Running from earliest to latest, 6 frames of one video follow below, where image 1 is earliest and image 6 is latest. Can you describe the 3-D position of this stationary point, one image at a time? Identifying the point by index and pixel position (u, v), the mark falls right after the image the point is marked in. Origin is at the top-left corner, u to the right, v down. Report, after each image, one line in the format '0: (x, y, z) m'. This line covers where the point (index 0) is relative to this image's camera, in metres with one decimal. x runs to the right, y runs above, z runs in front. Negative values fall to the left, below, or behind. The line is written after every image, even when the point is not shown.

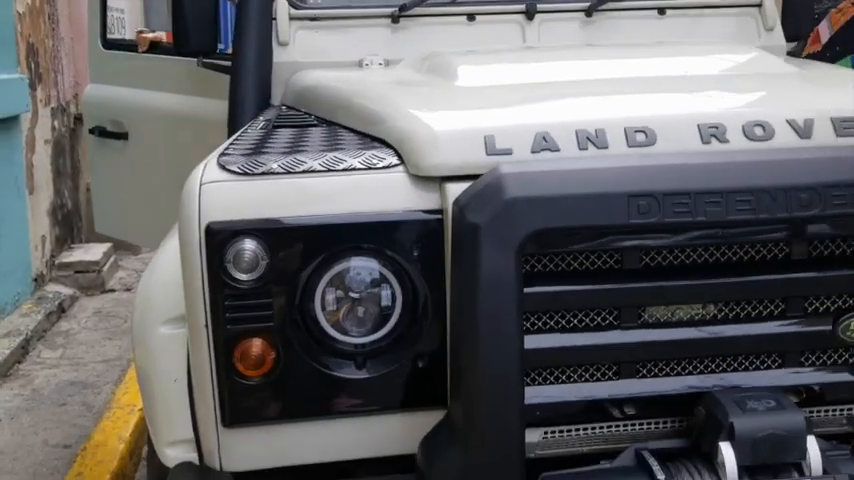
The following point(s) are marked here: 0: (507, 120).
0: (+0.2, +0.2, +1.5) m
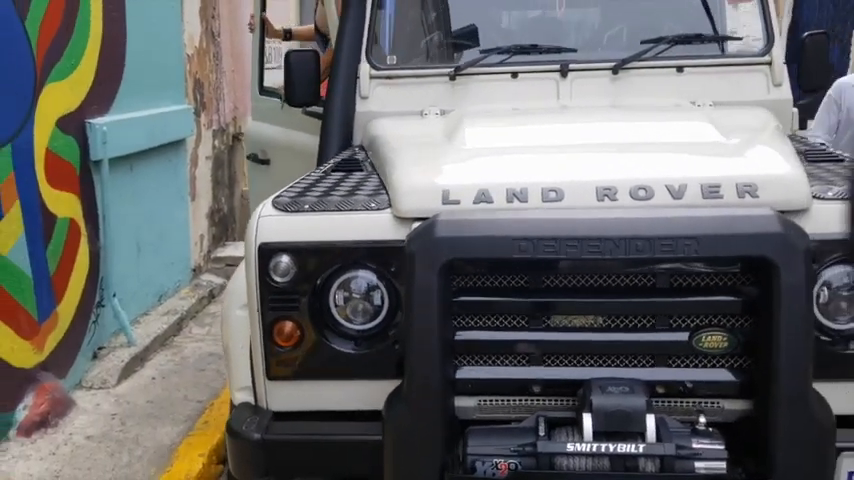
0: (+0.1, +0.2, +2.1) m
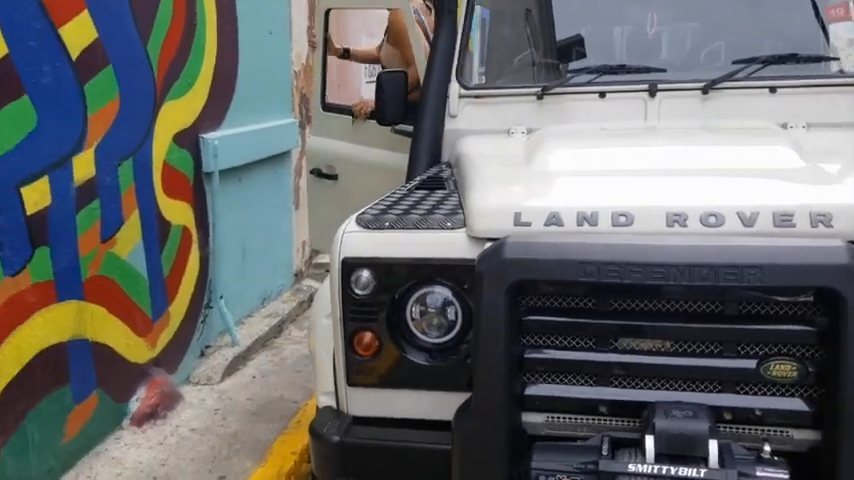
0: (+0.3, +0.1, +2.2) m
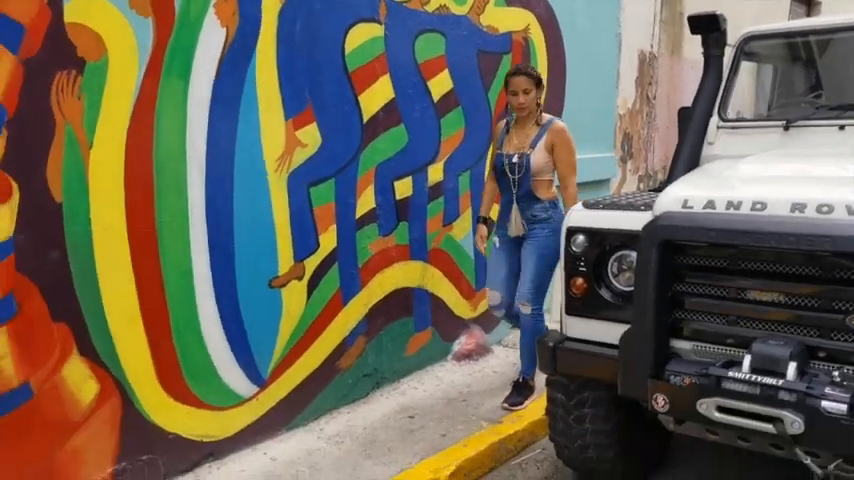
0: (+1.1, +0.2, +3.1) m
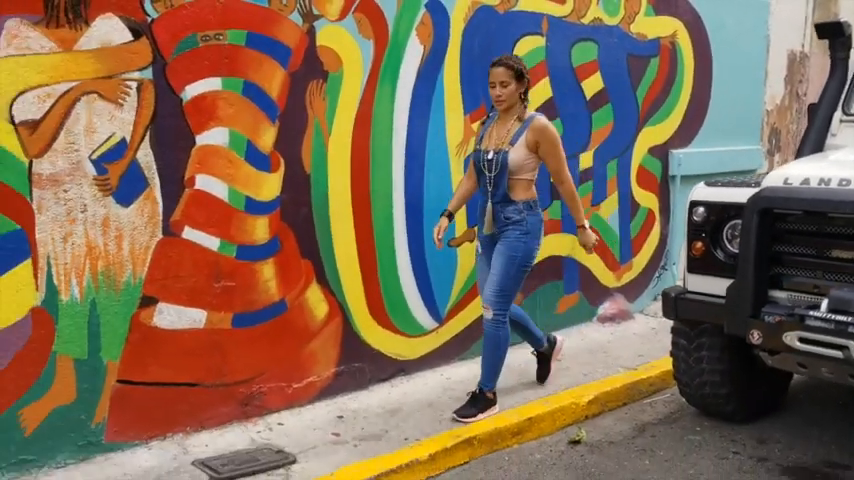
0: (+1.8, +0.3, +3.8) m
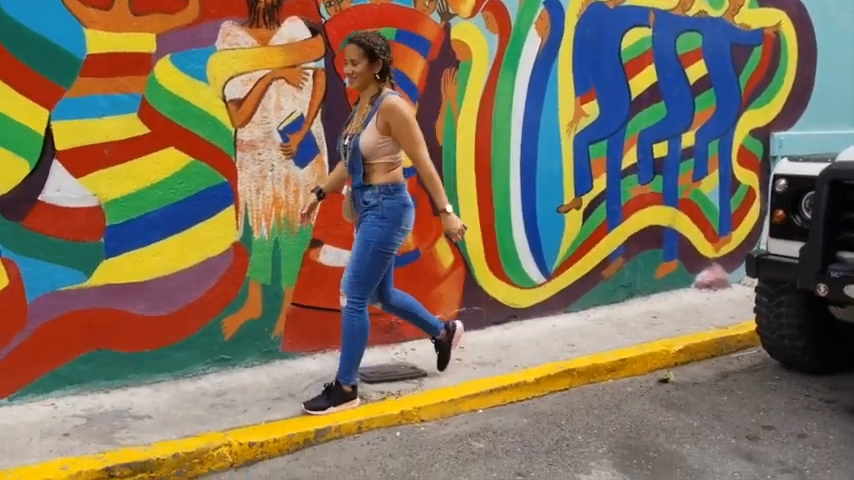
0: (+2.5, +0.5, +4.3) m
